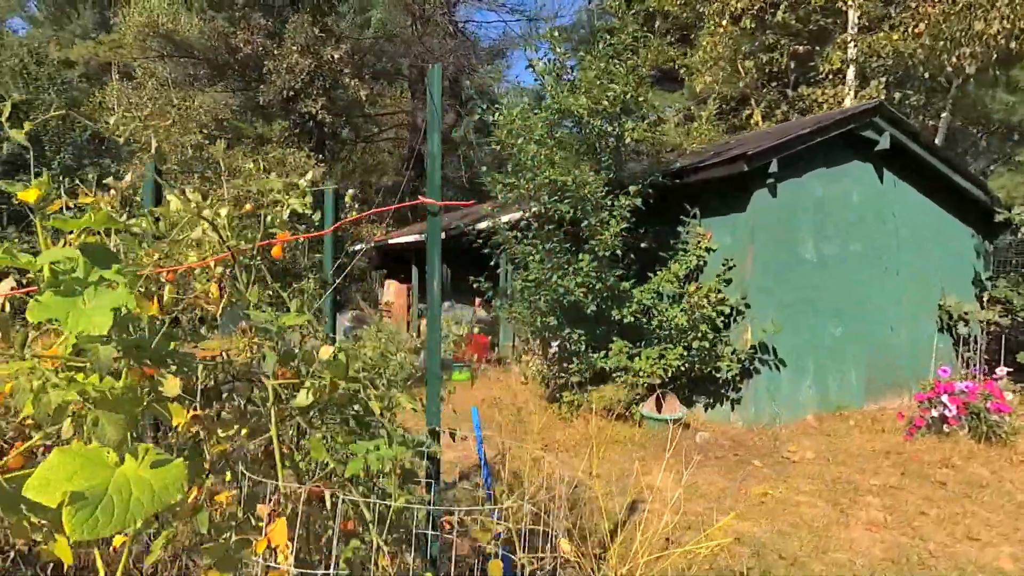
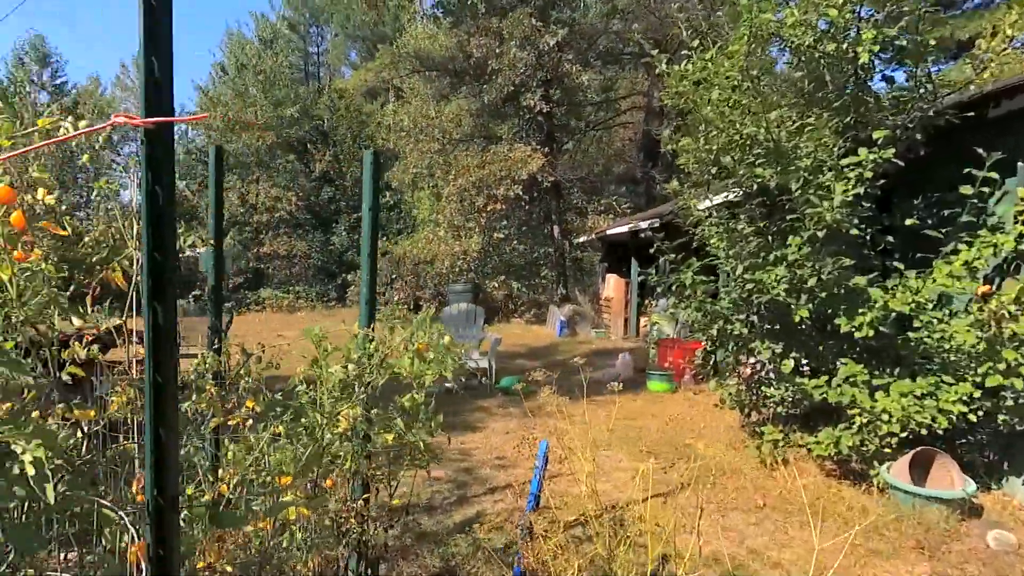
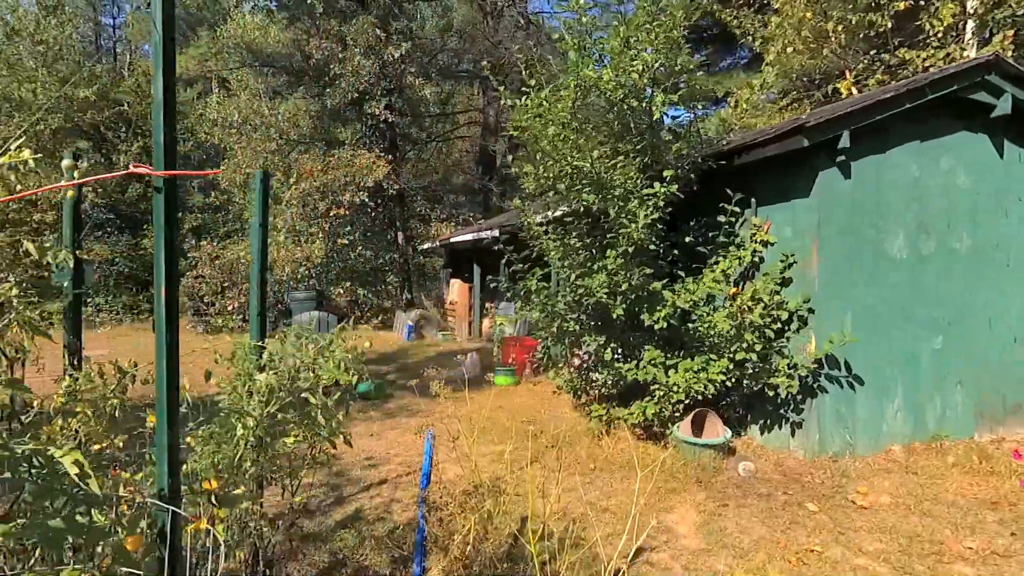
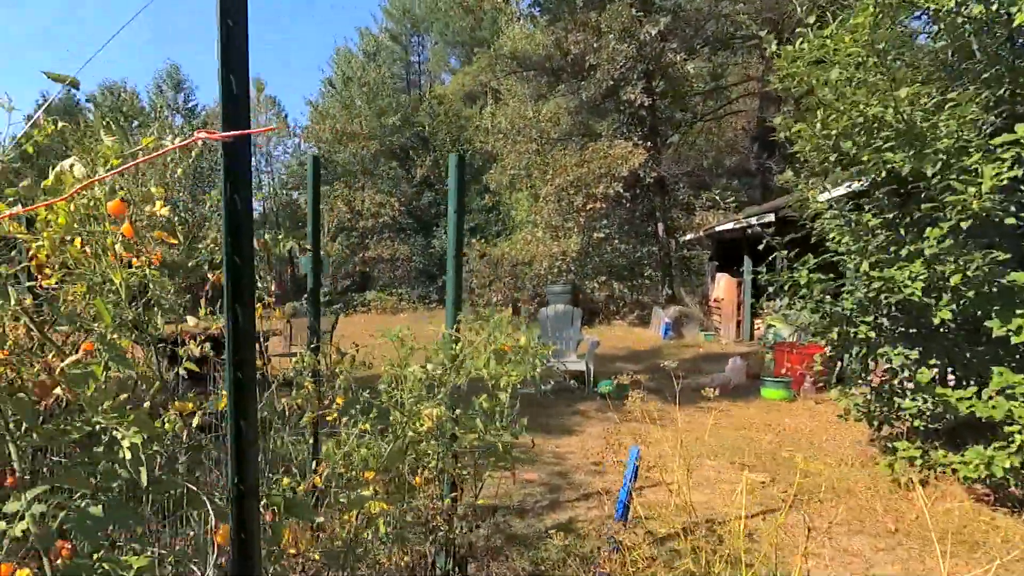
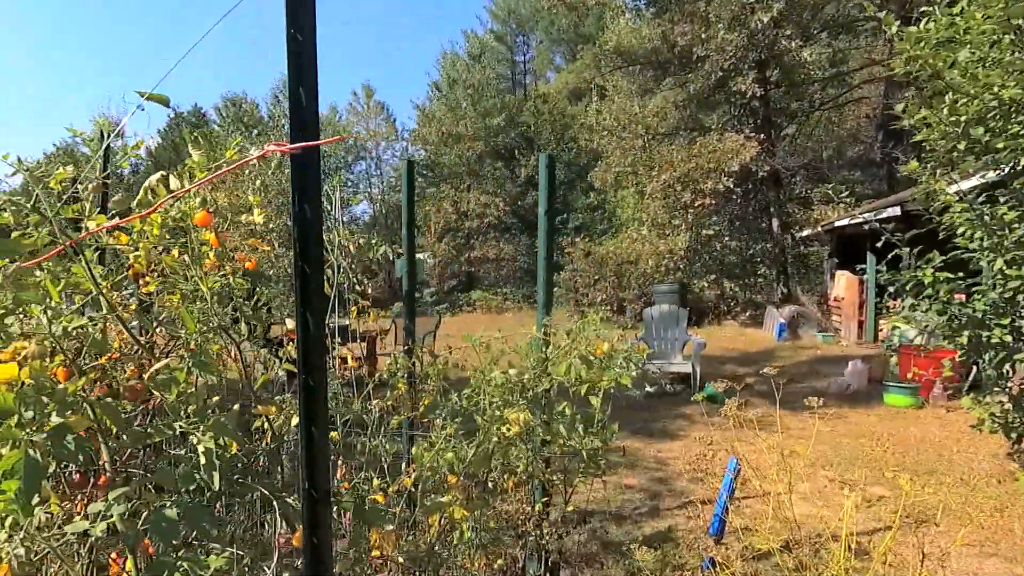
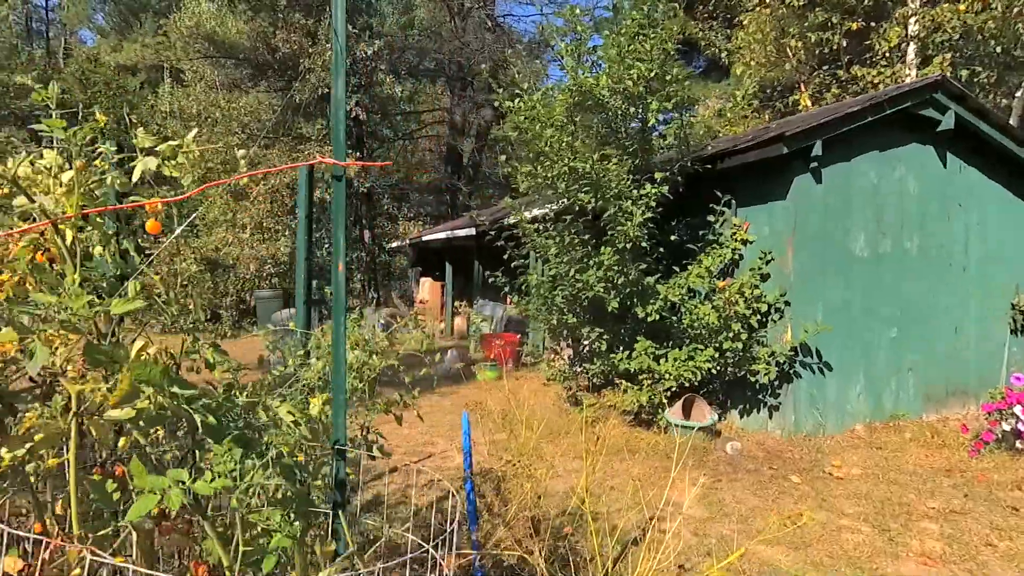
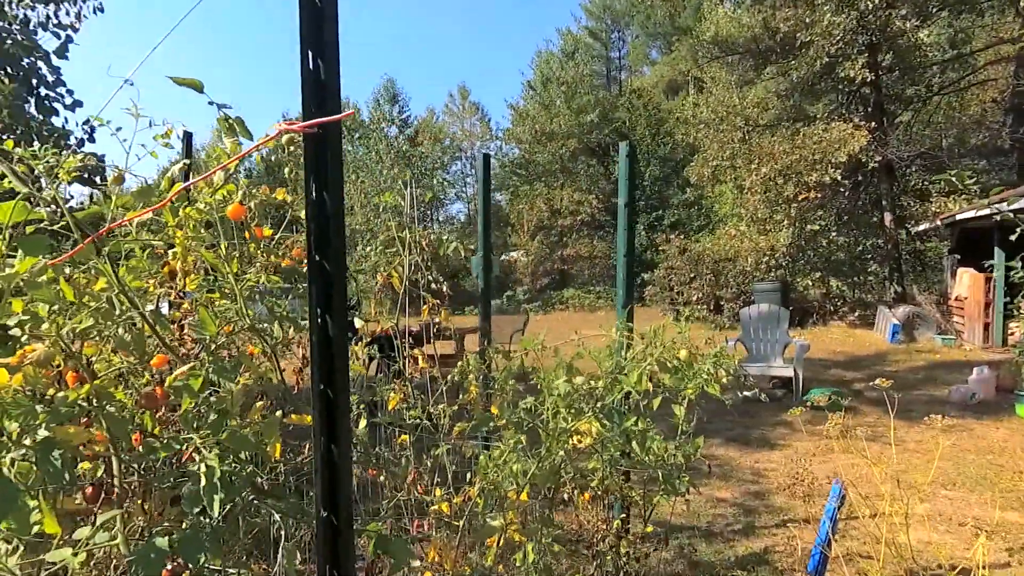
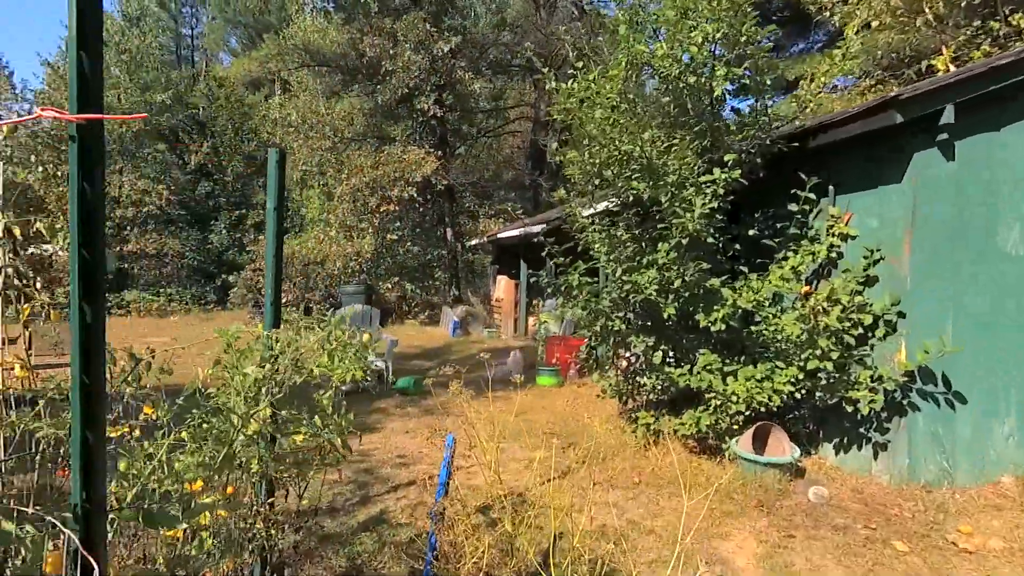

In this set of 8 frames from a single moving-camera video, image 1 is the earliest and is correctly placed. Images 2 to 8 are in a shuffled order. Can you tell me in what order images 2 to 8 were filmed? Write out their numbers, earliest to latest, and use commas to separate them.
6, 3, 8, 2, 4, 5, 7
